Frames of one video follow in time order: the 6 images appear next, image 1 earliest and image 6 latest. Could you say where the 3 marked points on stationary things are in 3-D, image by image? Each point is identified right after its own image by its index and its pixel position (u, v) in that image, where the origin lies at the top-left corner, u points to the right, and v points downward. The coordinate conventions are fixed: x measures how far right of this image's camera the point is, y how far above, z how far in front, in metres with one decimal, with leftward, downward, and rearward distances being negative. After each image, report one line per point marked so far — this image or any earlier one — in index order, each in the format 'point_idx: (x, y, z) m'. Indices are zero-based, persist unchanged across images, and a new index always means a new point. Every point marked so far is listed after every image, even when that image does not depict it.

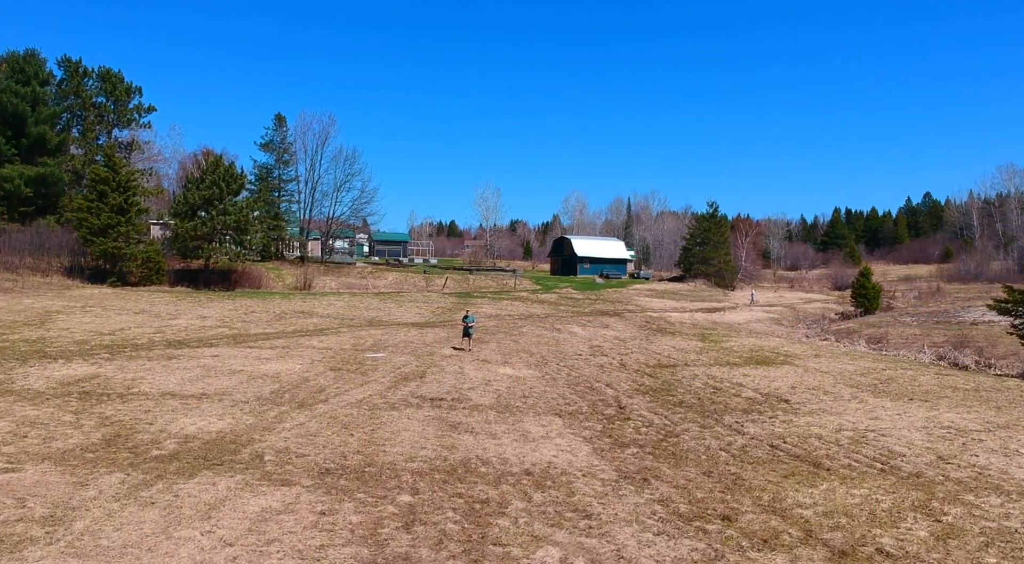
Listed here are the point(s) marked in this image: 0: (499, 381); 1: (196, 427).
0: (-0.3, -2.4, +19.5) m
1: (-5.0, -2.3, +12.7) m
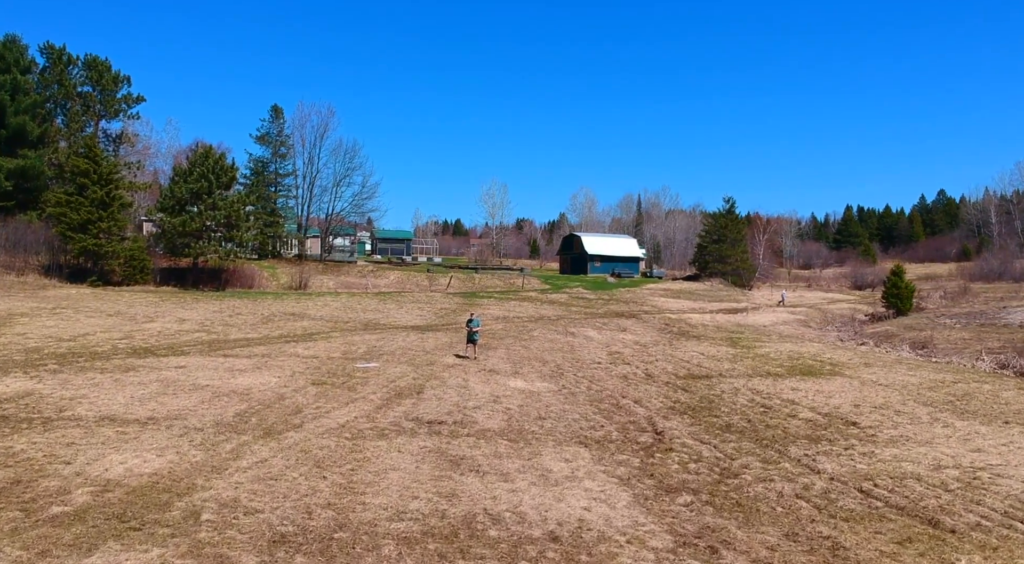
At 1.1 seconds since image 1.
0: (0.0, -2.4, +16.7) m
1: (-4.8, -2.3, +10.0) m
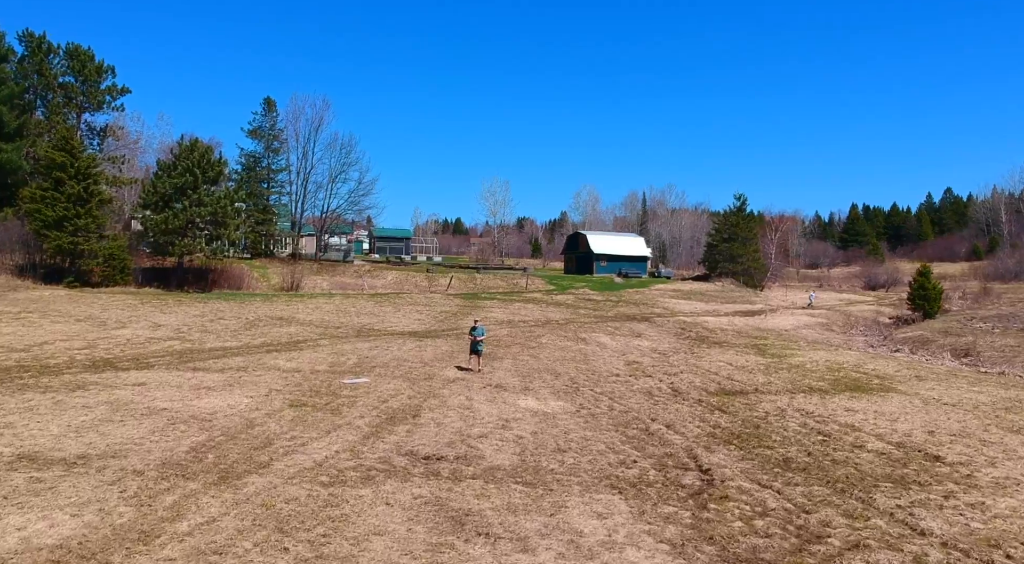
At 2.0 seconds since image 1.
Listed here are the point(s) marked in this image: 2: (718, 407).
0: (+0.2, -2.5, +14.3) m
1: (-4.6, -2.4, +7.5) m
2: (+4.1, -2.5, +16.2) m
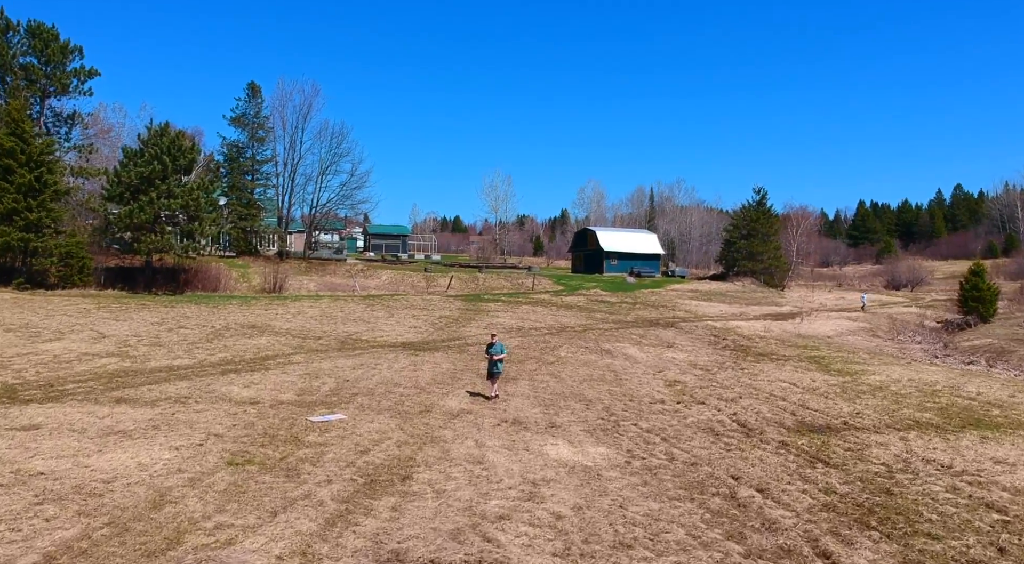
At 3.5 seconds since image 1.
0: (+0.5, -2.6, +10.1) m
1: (-4.2, -2.5, +3.4) m
2: (+4.5, -2.6, +12.1) m
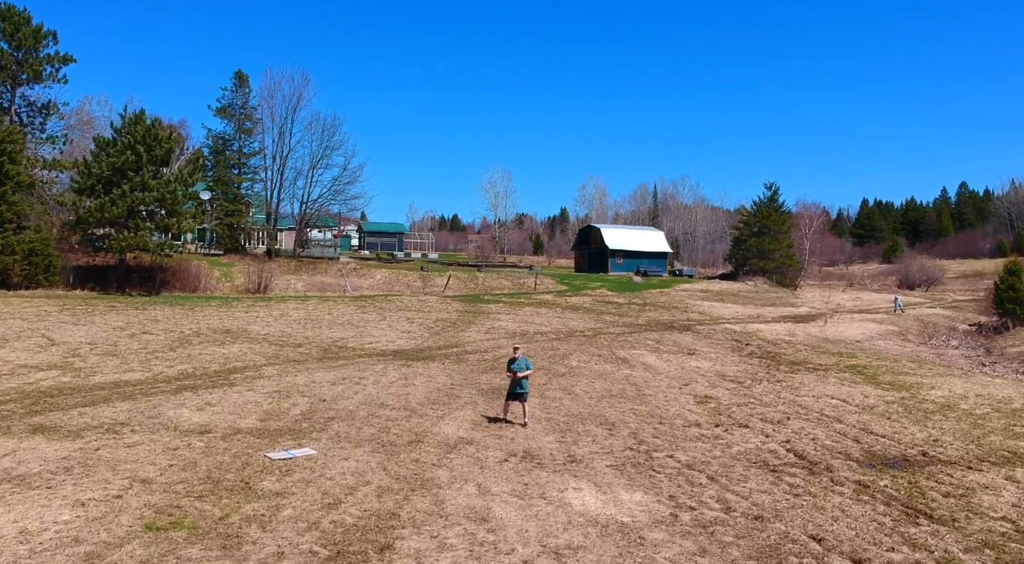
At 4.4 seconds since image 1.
0: (+0.7, -2.6, +7.5) m
1: (-4.0, -2.5, +0.8) m
2: (+4.7, -2.6, +9.5) m
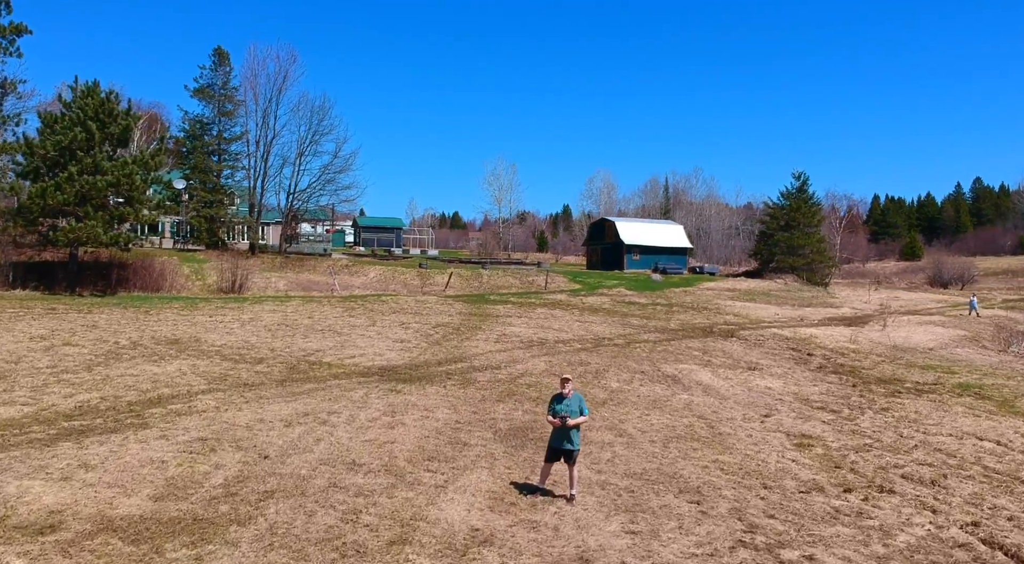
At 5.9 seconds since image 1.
0: (+1.1, -2.5, +3.0) m
1: (-3.6, -2.5, -3.7) m
2: (+5.1, -2.6, +5.0) m
